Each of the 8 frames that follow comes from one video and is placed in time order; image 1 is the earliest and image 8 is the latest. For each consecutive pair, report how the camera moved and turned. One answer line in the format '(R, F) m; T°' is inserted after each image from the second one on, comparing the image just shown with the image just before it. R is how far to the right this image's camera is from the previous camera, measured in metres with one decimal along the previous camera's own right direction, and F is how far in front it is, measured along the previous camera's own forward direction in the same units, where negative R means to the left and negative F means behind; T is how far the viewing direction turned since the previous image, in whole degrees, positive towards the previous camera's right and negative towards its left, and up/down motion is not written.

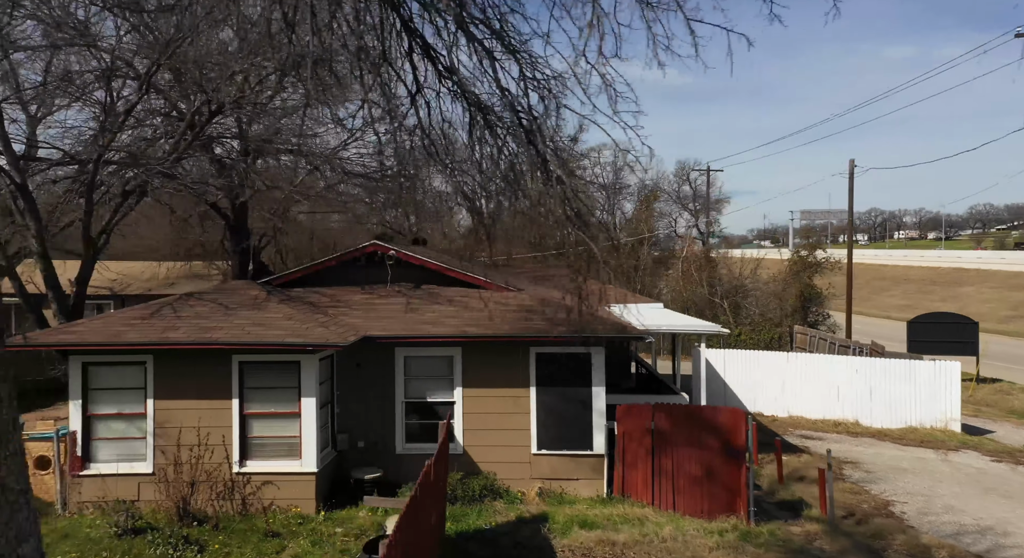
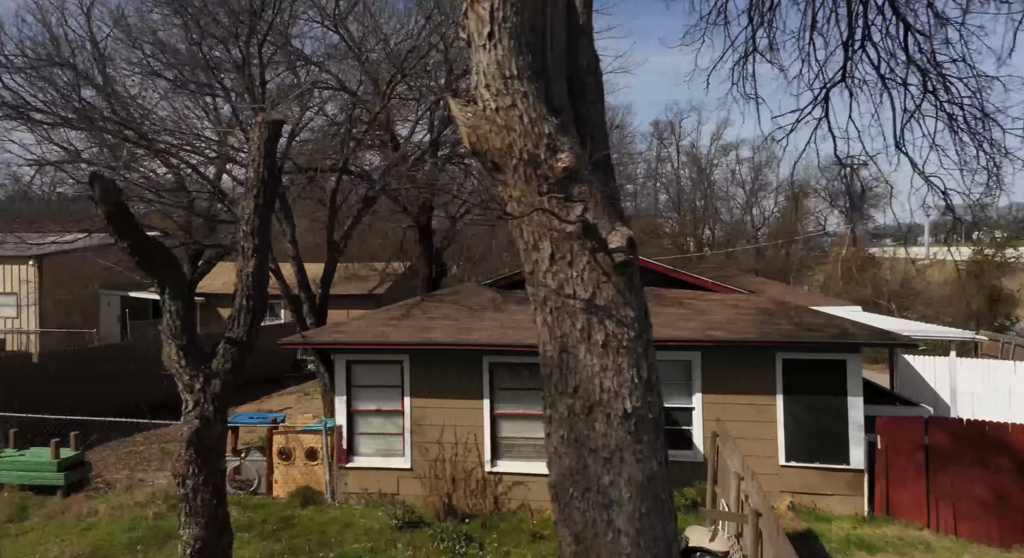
(-0.9, -0.1) m; -11°
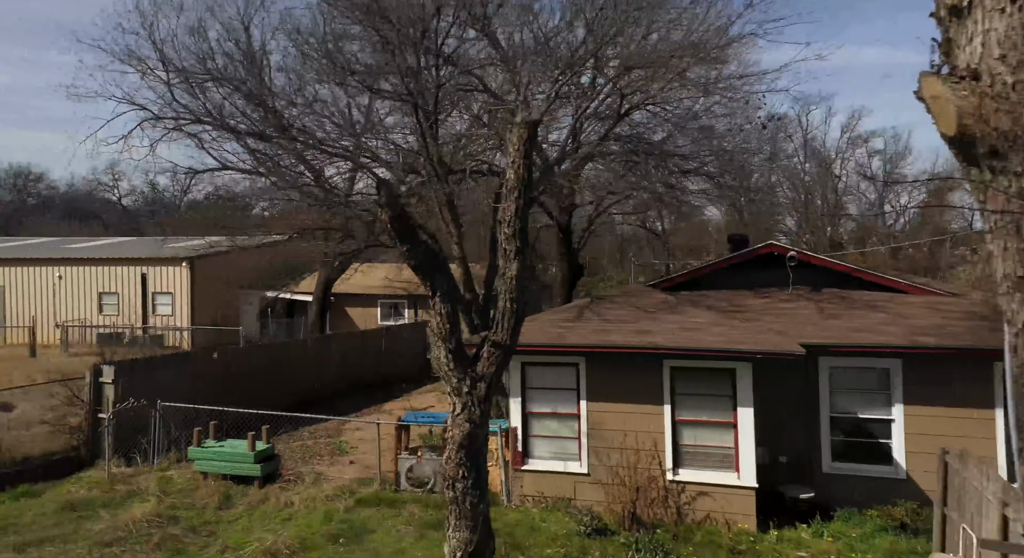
(-0.5, +0.1) m; -9°
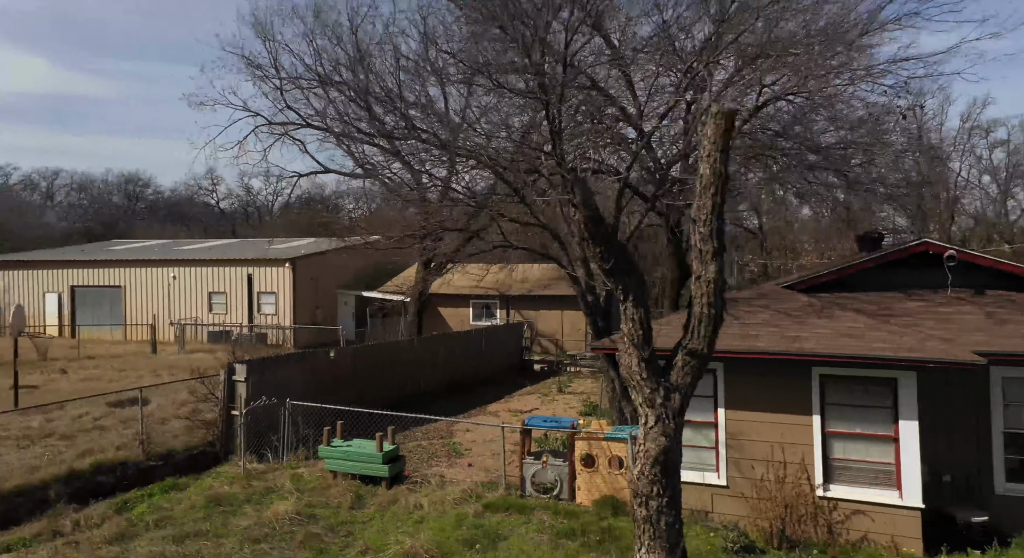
(-0.3, +0.2) m; -6°
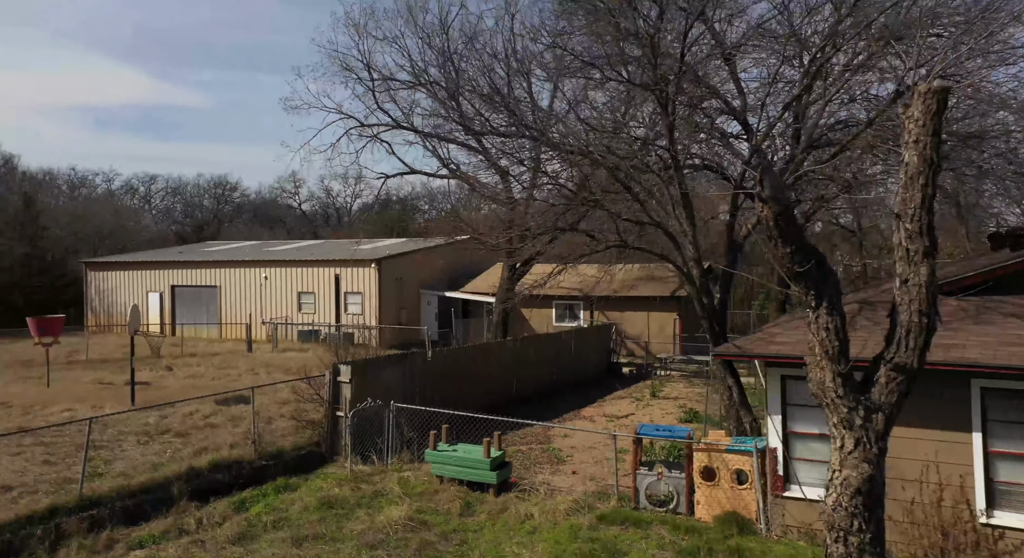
(-0.3, +0.3) m; -5°
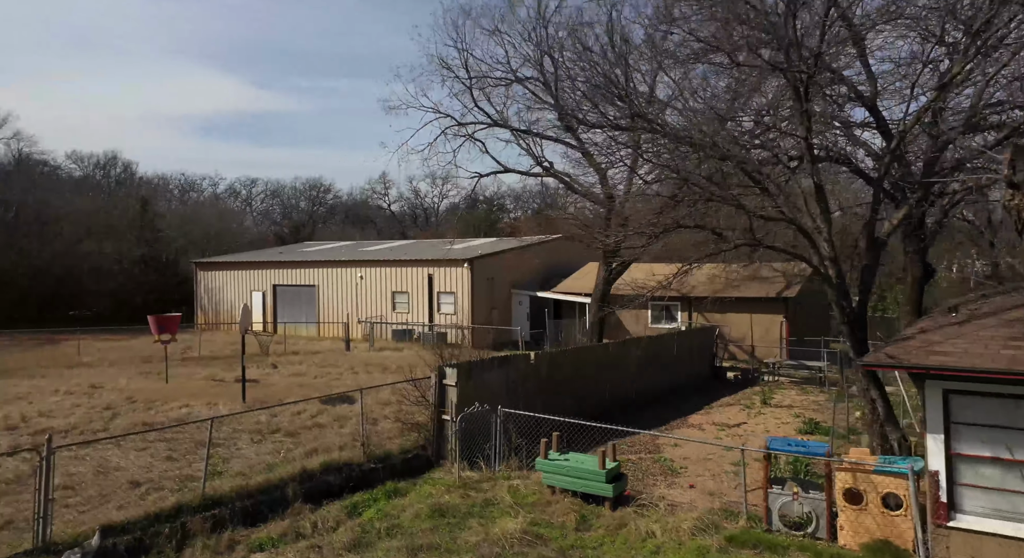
(-0.3, +0.4) m; -6°
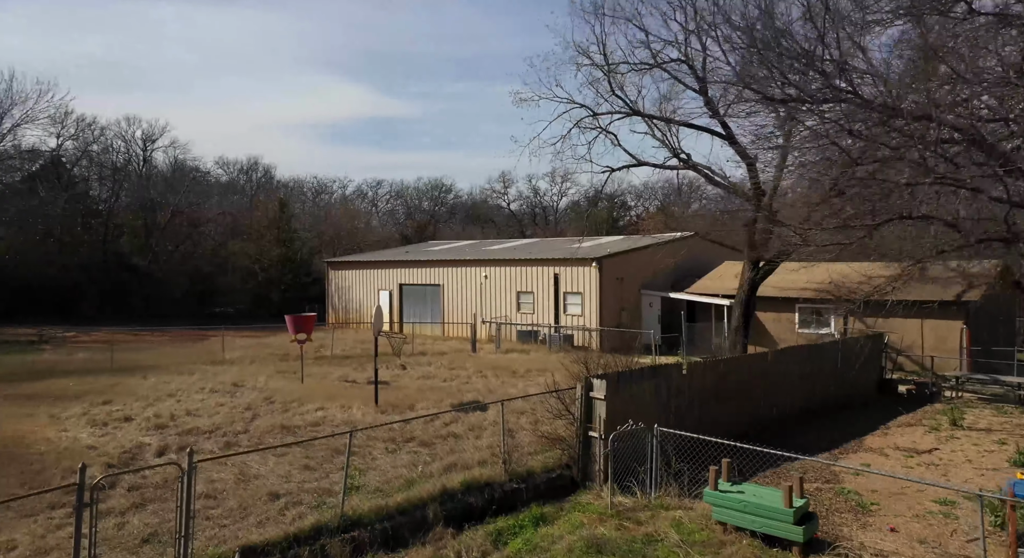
(-0.4, +1.1) m; -8°
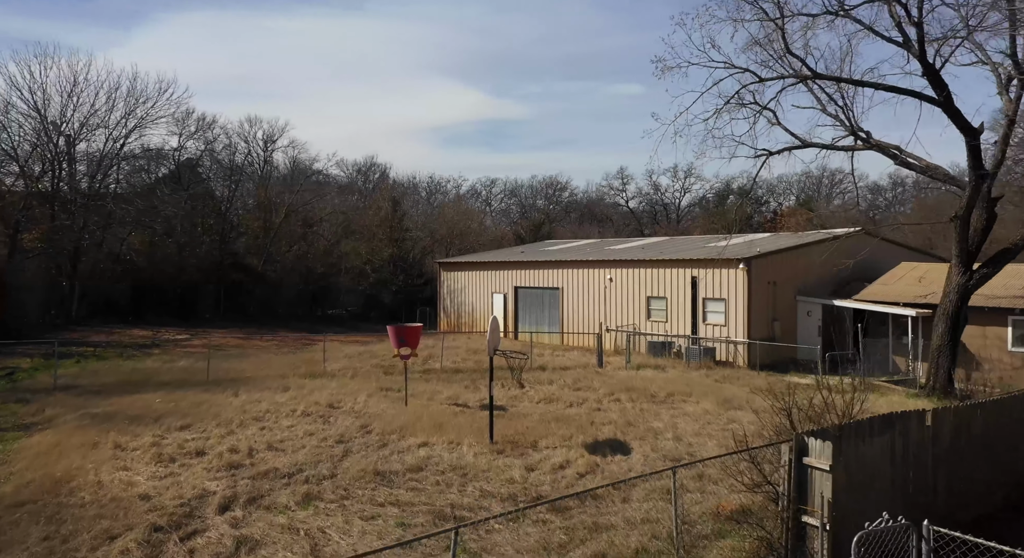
(-0.6, +3.6) m; -7°
